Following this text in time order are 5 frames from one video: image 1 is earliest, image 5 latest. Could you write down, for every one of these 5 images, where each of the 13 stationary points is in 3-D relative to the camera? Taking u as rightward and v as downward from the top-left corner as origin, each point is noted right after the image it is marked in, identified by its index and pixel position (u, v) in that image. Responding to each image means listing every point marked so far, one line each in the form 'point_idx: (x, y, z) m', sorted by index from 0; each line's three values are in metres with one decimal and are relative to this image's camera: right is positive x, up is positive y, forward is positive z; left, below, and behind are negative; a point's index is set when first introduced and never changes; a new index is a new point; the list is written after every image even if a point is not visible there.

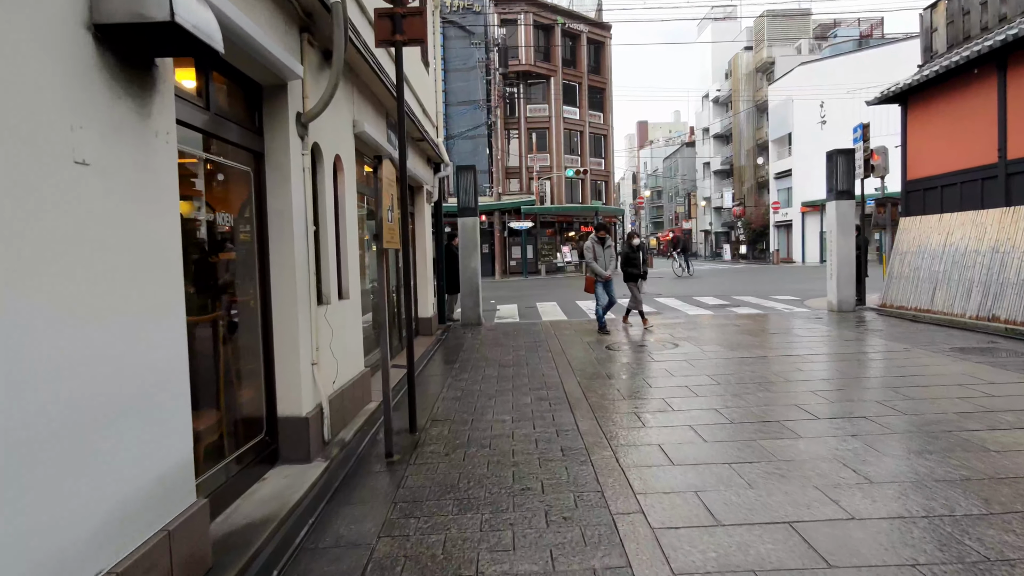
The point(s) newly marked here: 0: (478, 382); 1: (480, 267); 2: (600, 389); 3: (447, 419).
0: (-0.3, -1.0, +7.3) m
1: (-0.6, +0.4, +12.5) m
2: (+0.8, -0.9, +6.5) m
3: (-0.5, -1.0, +5.6) m
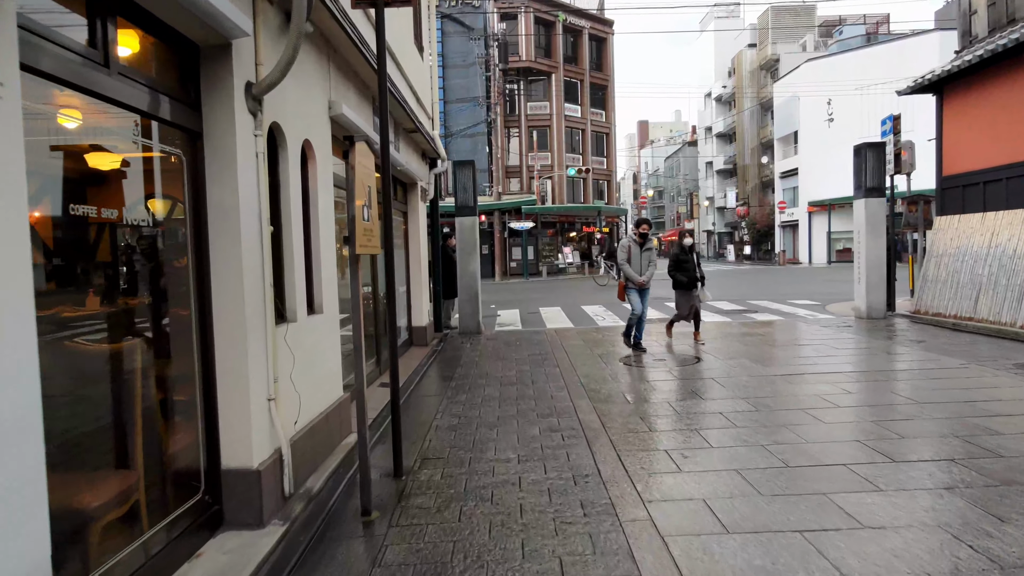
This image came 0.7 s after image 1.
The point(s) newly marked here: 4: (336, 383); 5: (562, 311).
0: (-0.3, -1.0, +6.3) m
1: (-0.5, +0.3, +11.6) m
2: (+0.8, -1.0, +5.5) m
3: (-0.5, -1.1, +4.7) m
4: (-1.2, -0.6, +4.9) m
5: (+1.0, -0.5, +14.9) m
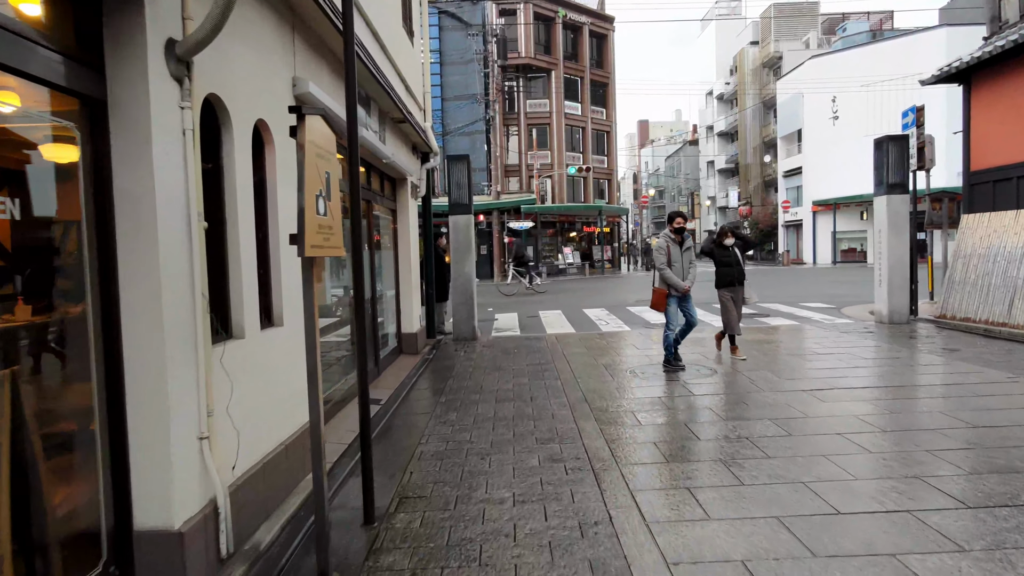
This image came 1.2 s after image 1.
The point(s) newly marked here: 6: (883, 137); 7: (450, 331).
0: (-0.3, -1.1, +5.6) m
1: (-0.6, +0.2, +10.9) m
2: (+0.8, -1.1, +4.8) m
3: (-0.5, -1.2, +4.0) m
4: (-1.2, -0.7, +4.2) m
5: (+1.0, -0.5, +14.2) m
6: (+5.6, +2.3, +10.8) m
7: (-1.0, -0.7, +11.6) m
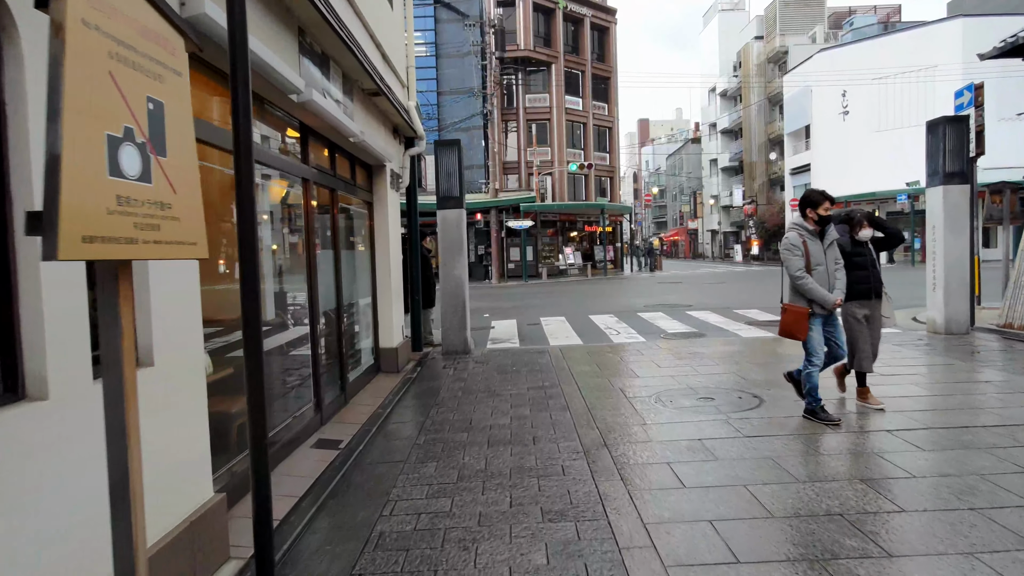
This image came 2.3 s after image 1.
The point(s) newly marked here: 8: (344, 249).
0: (-0.4, -1.2, +4.2) m
1: (-0.6, +0.2, +9.4) m
2: (+0.8, -1.1, +3.3) m
3: (-0.5, -1.2, +2.5) m
4: (-1.3, -0.8, +2.7) m
5: (+1.0, -0.6, +12.7) m
6: (+5.6, +2.2, +9.4) m
7: (-1.0, -0.8, +10.2) m
8: (-1.7, +0.4, +7.1) m
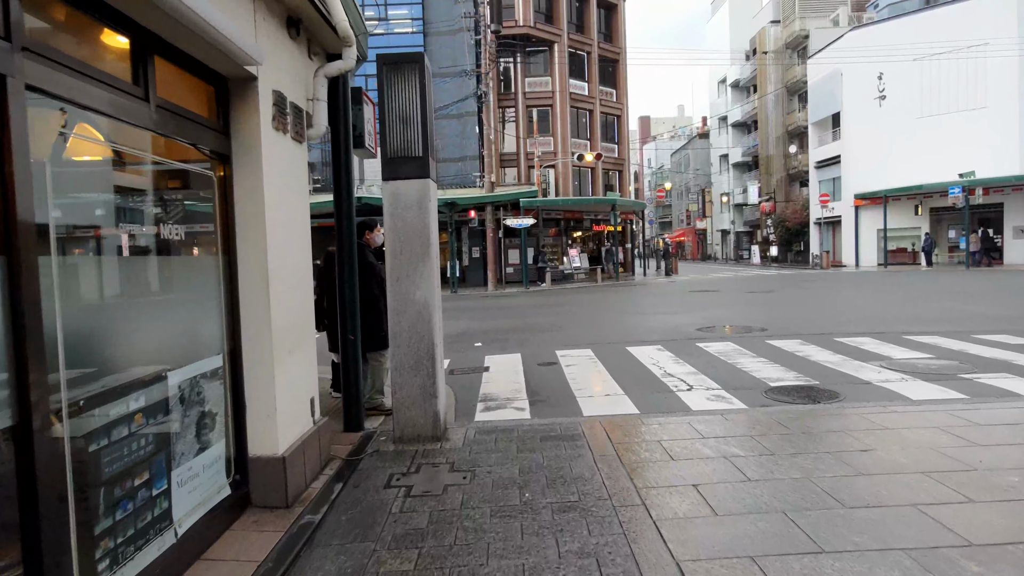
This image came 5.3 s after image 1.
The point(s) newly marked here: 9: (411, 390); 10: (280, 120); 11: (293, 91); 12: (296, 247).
0: (-0.3, -1.4, 0.0) m
1: (-0.5, -0.1, +5.3) m
2: (+0.9, -1.3, -0.8) m
3: (-0.4, -1.5, -1.6) m
4: (-1.2, -1.0, -1.4) m
5: (+1.0, -0.9, +8.6) m
6: (+5.6, +2.0, +5.2) m
7: (-1.0, -1.0, +6.0) m
8: (-1.6, +0.1, +2.9) m
9: (-0.7, -0.7, +5.3) m
10: (-1.4, +1.0, +4.2) m
11: (-1.4, +1.3, +4.5) m
12: (-1.4, +0.2, +4.4) m
